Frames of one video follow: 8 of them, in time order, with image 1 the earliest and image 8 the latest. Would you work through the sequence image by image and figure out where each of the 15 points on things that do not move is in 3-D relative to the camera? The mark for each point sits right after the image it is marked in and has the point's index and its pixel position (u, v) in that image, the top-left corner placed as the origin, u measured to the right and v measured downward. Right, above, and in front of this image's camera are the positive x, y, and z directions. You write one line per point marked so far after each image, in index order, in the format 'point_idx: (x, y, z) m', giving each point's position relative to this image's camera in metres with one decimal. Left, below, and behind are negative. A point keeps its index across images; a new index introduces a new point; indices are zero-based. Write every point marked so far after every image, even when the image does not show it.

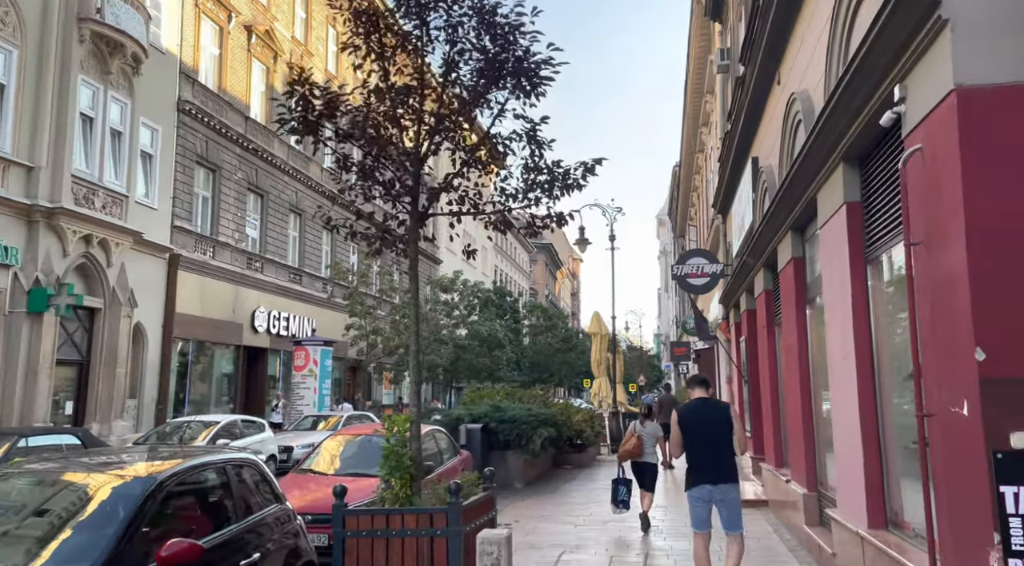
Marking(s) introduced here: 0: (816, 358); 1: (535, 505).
0: (+3.3, -0.8, +8.5) m
1: (+0.3, -3.4, +12.4) m
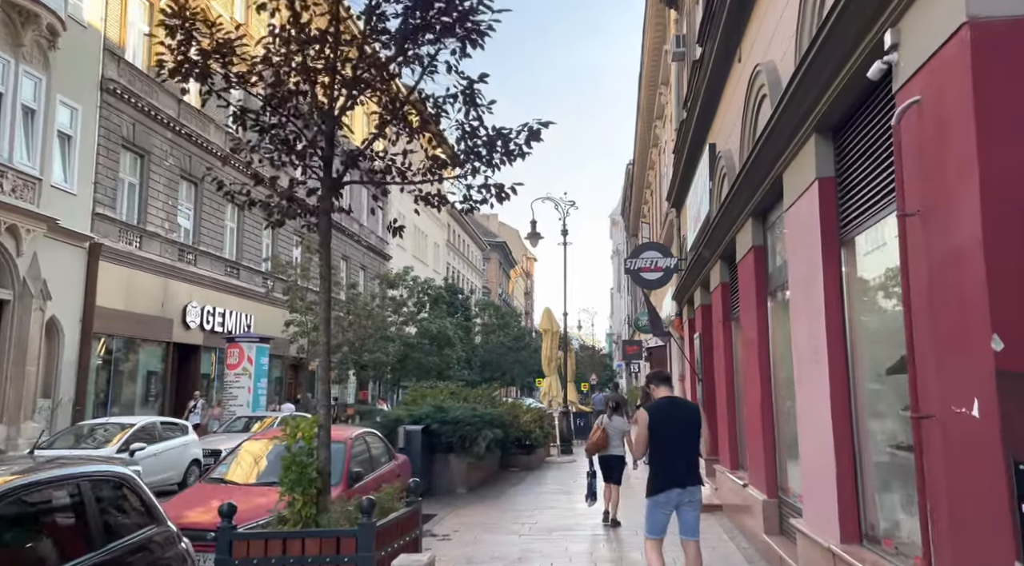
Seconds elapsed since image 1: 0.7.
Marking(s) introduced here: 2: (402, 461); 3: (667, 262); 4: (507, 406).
0: (+2.7, -0.7, +7.9) m
1: (-0.5, -3.3, +11.6) m
2: (-1.5, -2.3, +10.6) m
3: (+3.0, +0.4, +15.3) m
4: (-0.1, -2.6, +16.9) m
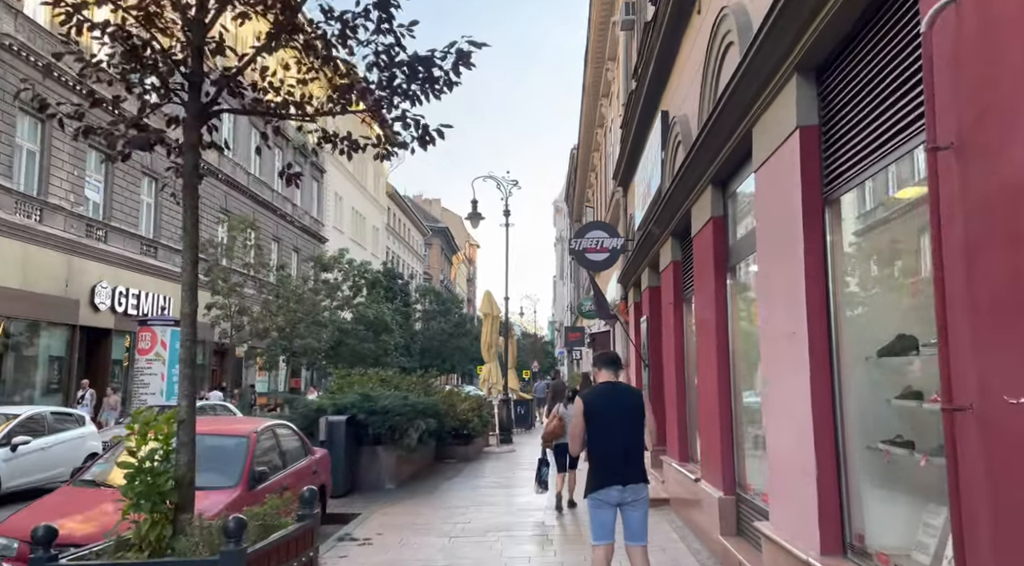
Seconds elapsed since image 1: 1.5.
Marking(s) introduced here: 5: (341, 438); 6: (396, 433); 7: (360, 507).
0: (+2.1, -0.5, +7.1) m
1: (-1.4, -3.0, +10.6) m
2: (-2.4, -2.0, +9.5) m
3: (+1.9, +0.7, +14.5) m
4: (-1.4, -2.2, +15.9) m
5: (-2.4, -2.2, +11.5) m
6: (-1.8, -2.3, +12.2) m
7: (-2.1, -3.1, +10.9) m
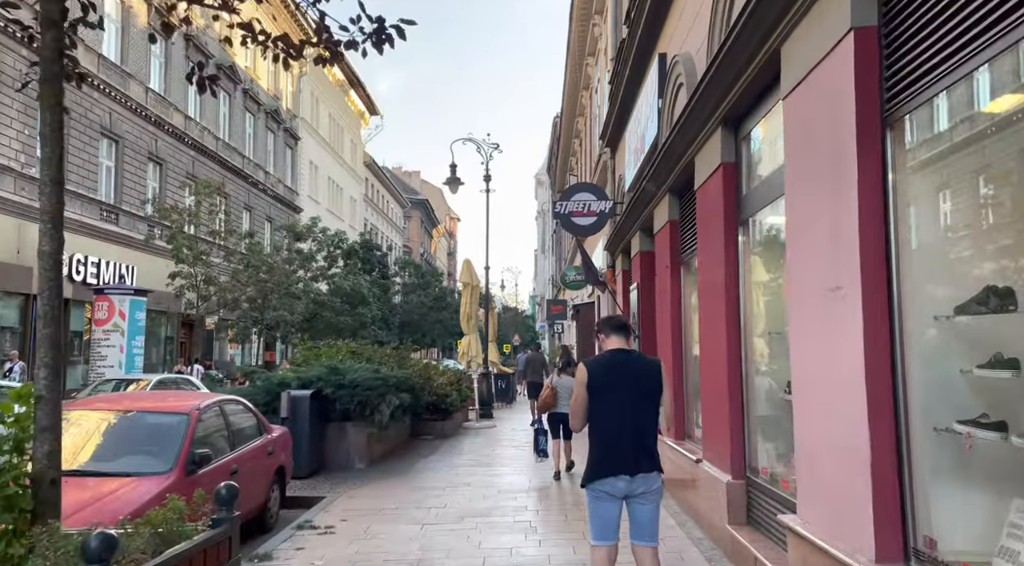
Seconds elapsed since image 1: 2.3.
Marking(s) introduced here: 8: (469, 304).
0: (+1.9, -0.1, +6.2) m
1: (-1.7, -2.5, +9.6) m
2: (-2.6, -1.6, +8.5) m
3: (+1.5, +1.3, +13.5) m
4: (-1.8, -1.6, +15.0) m
5: (-2.7, -1.7, +10.5) m
6: (-2.1, -1.8, +11.3) m
7: (-2.3, -2.6, +10.0) m
8: (-1.1, -0.5, +19.9) m
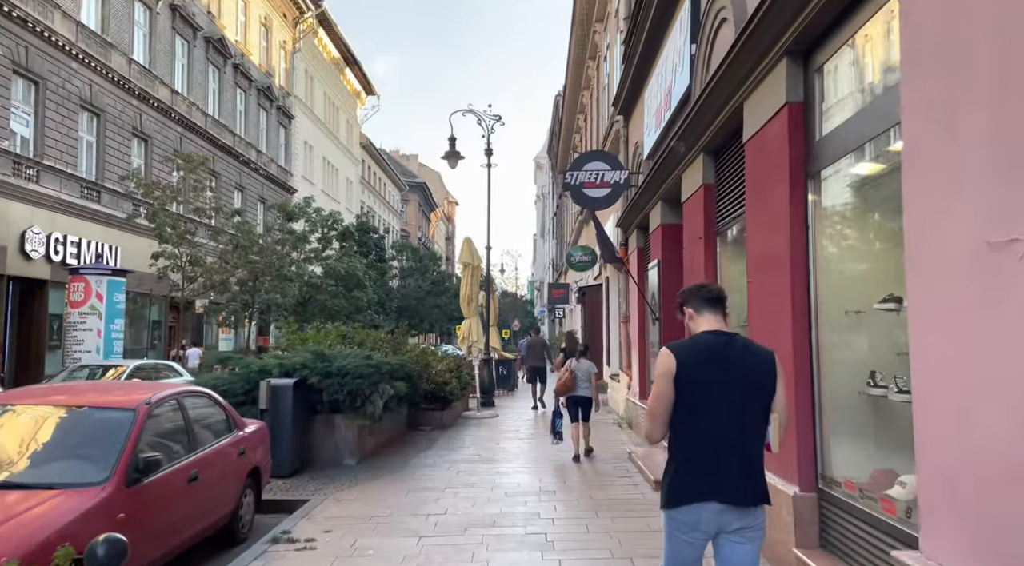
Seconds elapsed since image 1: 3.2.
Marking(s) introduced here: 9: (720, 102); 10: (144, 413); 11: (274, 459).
0: (+2.0, +0.1, +5.0) m
1: (-1.6, -2.3, +8.5) m
2: (-2.5, -1.3, +7.3) m
3: (+1.6, +1.6, +12.3) m
4: (-1.7, -1.2, +13.8) m
5: (-2.6, -1.4, +9.3) m
6: (-2.0, -1.5, +10.1) m
7: (-2.2, -2.3, +8.8) m
8: (-1.0, -0.1, +18.7) m
9: (+1.9, +1.6, +7.2) m
10: (-2.7, -0.9, +5.8) m
11: (-2.8, -2.1, +9.3) m
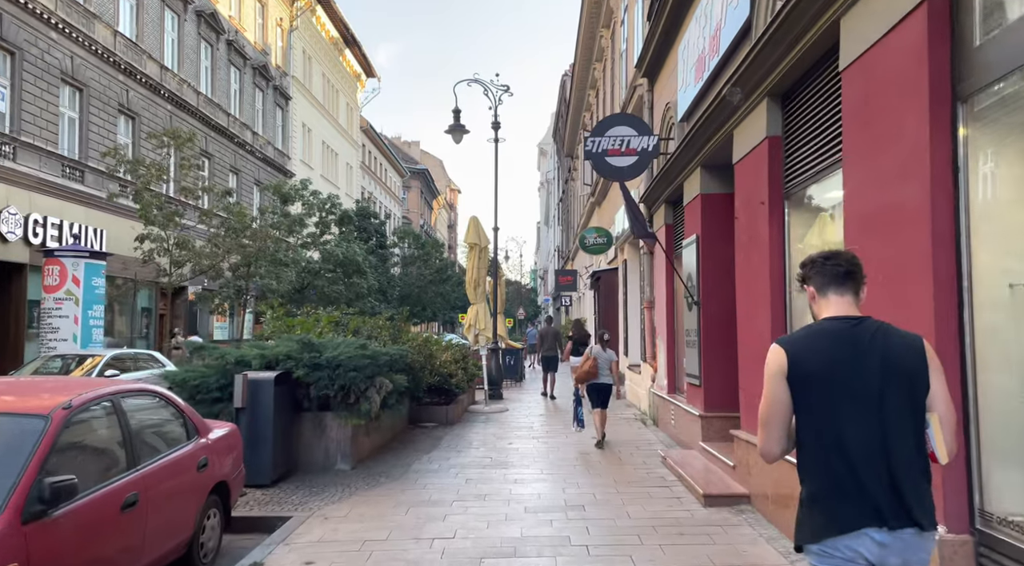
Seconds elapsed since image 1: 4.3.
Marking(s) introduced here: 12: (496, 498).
0: (+2.2, +0.3, +3.6) m
1: (-1.4, -2.0, +7.1) m
2: (-2.3, -1.1, +6.0) m
3: (+1.8, +1.9, +10.9) m
4: (-1.5, -0.9, +12.4) m
5: (-2.4, -1.2, +8.0) m
6: (-1.8, -1.2, +8.8) m
7: (-2.1, -2.1, +7.5) m
8: (-0.8, +0.3, +17.3) m
9: (+2.0, +1.8, +5.8) m
10: (-2.5, -0.8, +4.5) m
11: (-2.6, -1.8, +7.9) m
12: (-0.1, -2.1, +7.7) m
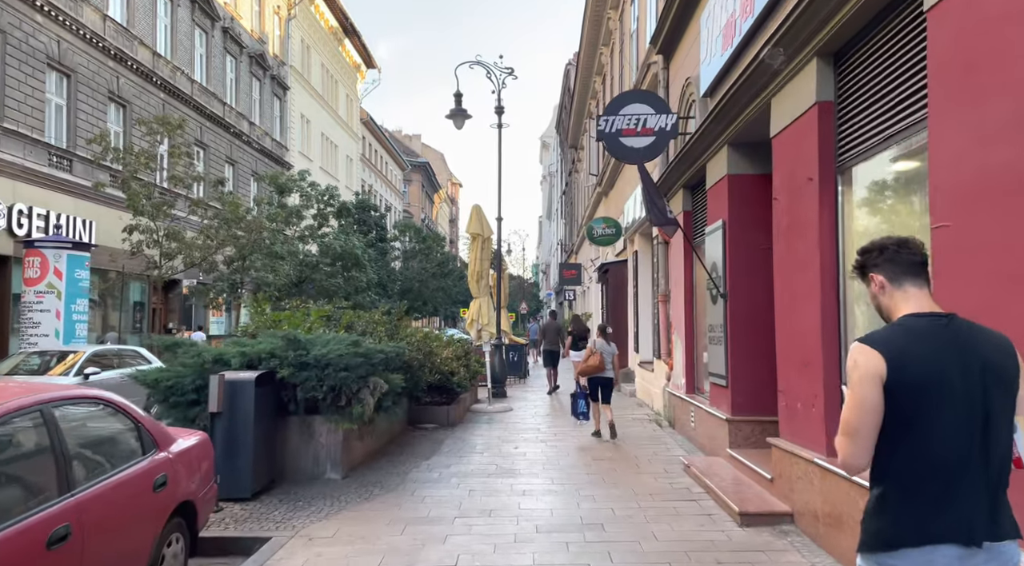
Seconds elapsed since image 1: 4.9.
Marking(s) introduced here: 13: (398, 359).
0: (+2.3, +0.3, +2.8) m
1: (-1.3, -2.0, +6.3) m
2: (-2.2, -1.0, +5.1) m
3: (+1.9, +2.0, +10.1) m
4: (-1.4, -0.8, +11.6) m
5: (-2.3, -1.1, +7.1) m
6: (-1.7, -1.1, +7.9) m
7: (-2.0, -2.0, +6.7) m
8: (-0.7, +0.4, +16.5) m
9: (+2.1, +1.9, +4.9) m
10: (-2.4, -0.7, +3.6) m
11: (-2.5, -1.7, +7.1) m
12: (0.0, -2.0, +6.8) m
13: (-1.3, -0.9, +9.1) m
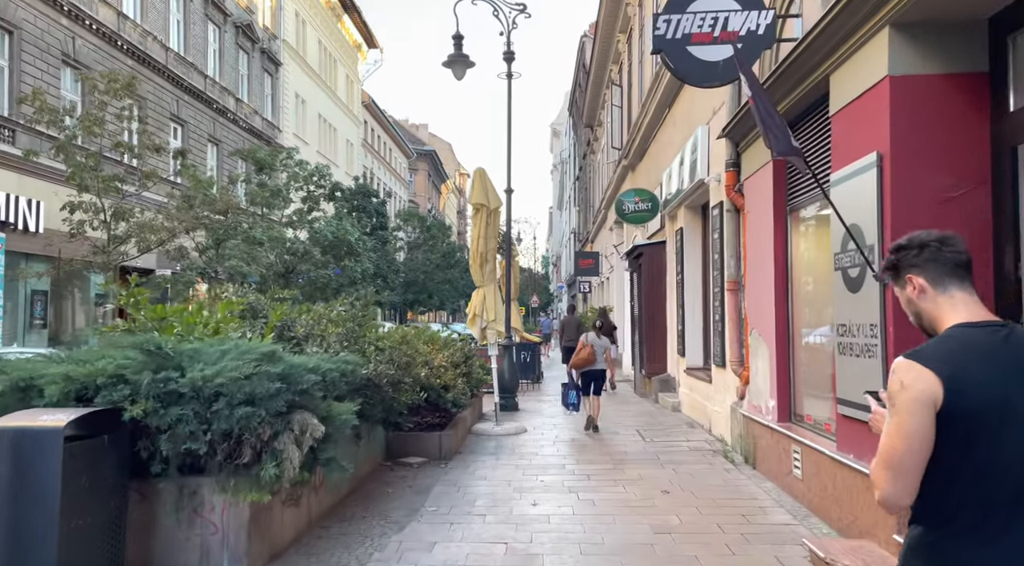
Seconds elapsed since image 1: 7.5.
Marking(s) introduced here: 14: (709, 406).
0: (+2.3, +0.4, -0.5) m
1: (-1.2, -1.8, +3.1) m
2: (-2.1, -0.9, +1.9) m
3: (+2.1, +2.2, +6.8) m
4: (-1.2, -0.6, +8.4) m
5: (-2.2, -0.9, +3.9) m
6: (-1.6, -1.0, +4.7) m
7: (-1.9, -1.8, +3.4) m
8: (-0.5, +0.7, +13.2) m
9: (+2.2, +2.0, +1.6) m
10: (-2.4, -0.6, +0.4) m
11: (-2.4, -1.6, +3.9) m
12: (+0.1, -1.8, +3.6) m
13: (-1.2, -0.7, +5.8) m
14: (+2.6, -1.6, +10.5) m
